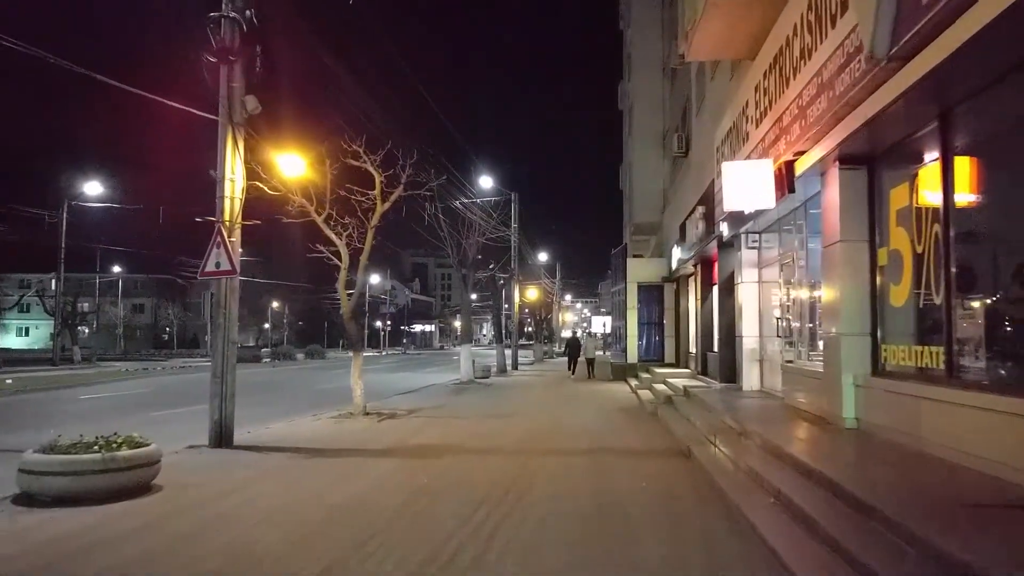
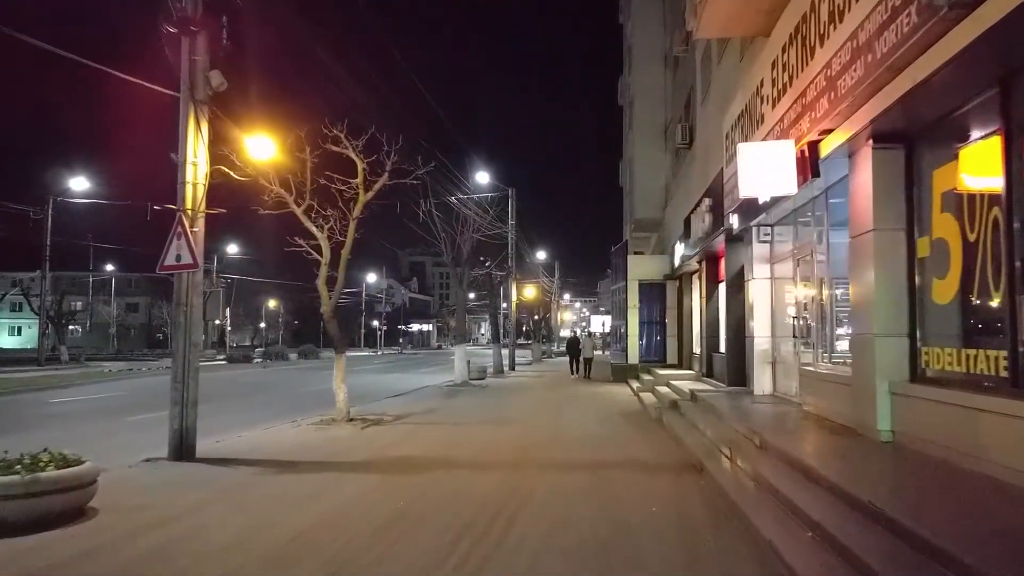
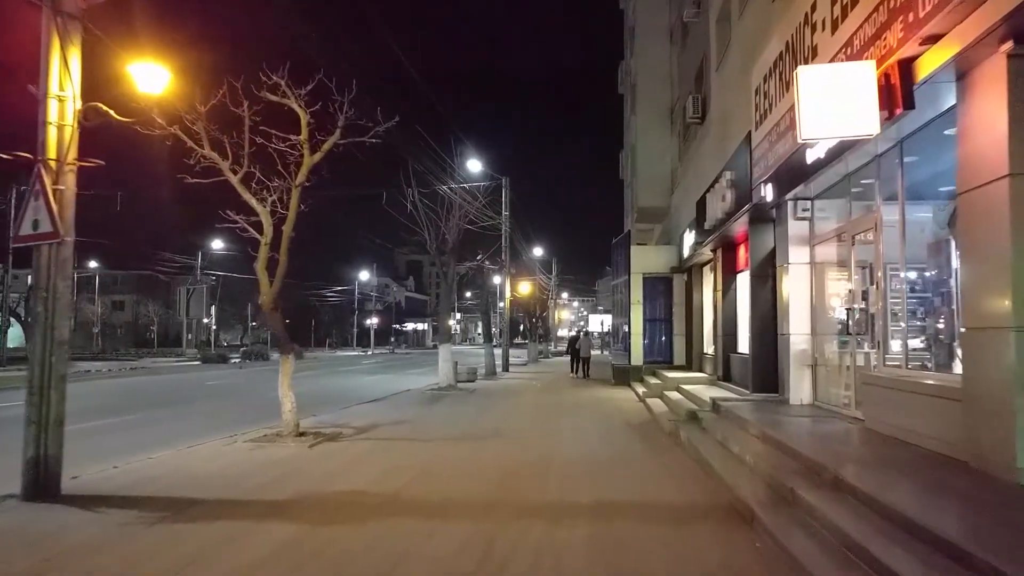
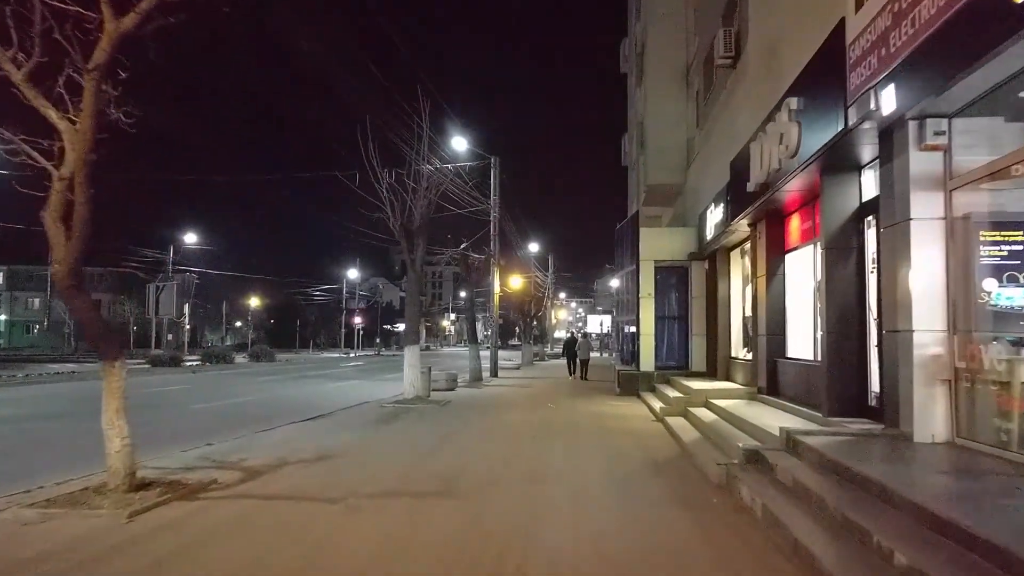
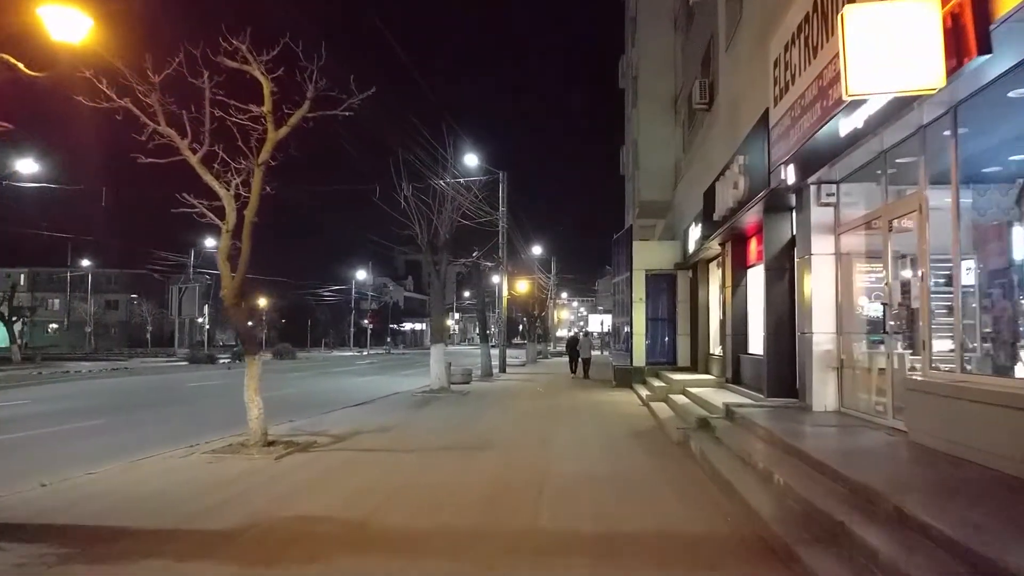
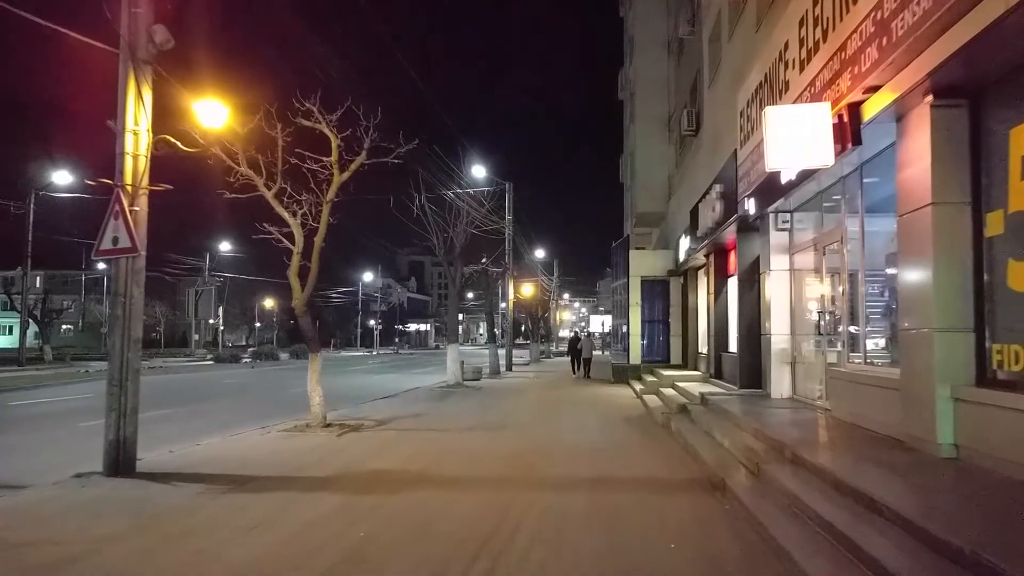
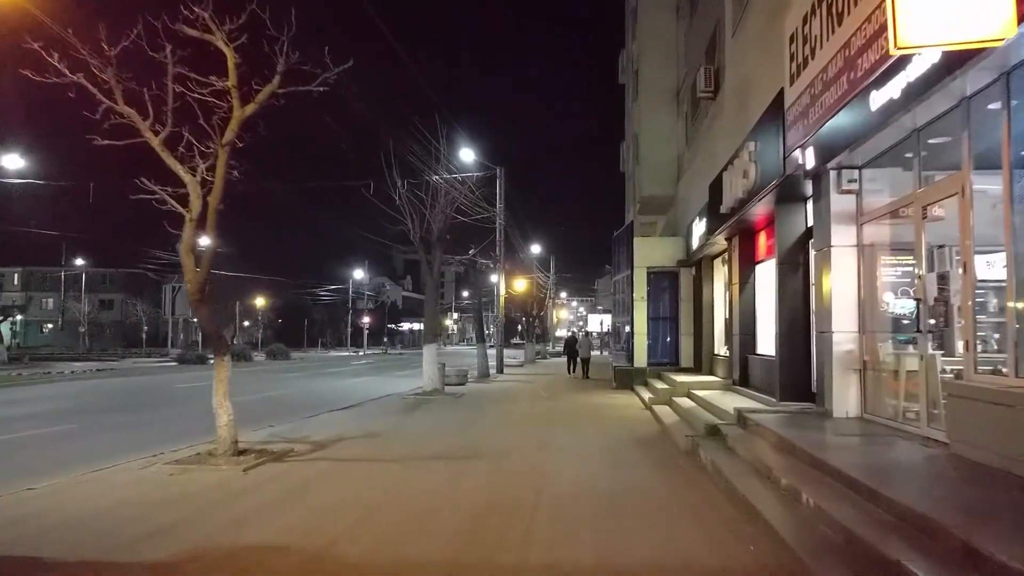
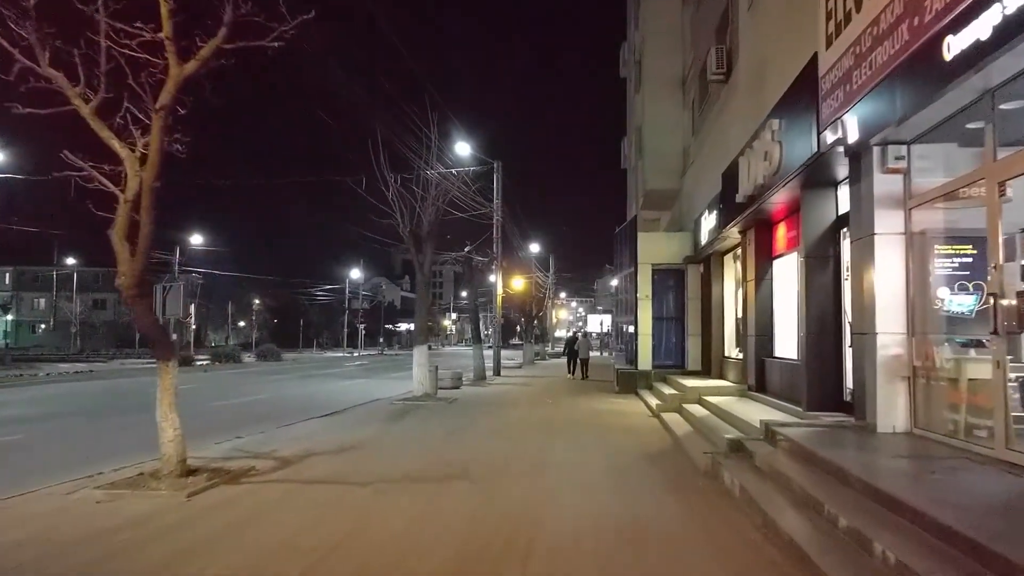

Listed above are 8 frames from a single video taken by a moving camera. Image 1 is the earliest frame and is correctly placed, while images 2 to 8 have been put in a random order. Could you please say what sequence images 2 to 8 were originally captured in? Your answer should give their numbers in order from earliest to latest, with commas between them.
2, 6, 3, 5, 7, 8, 4
